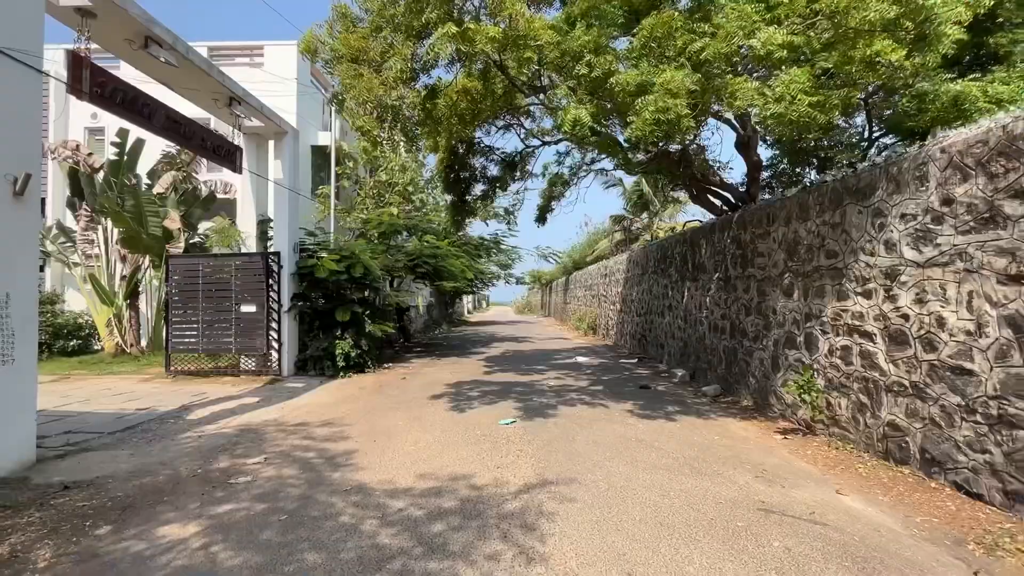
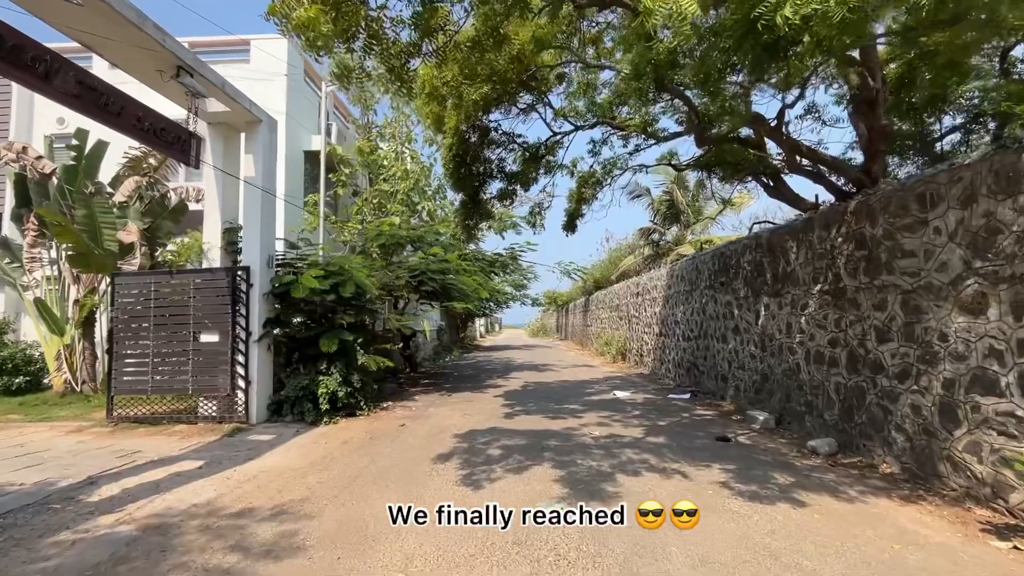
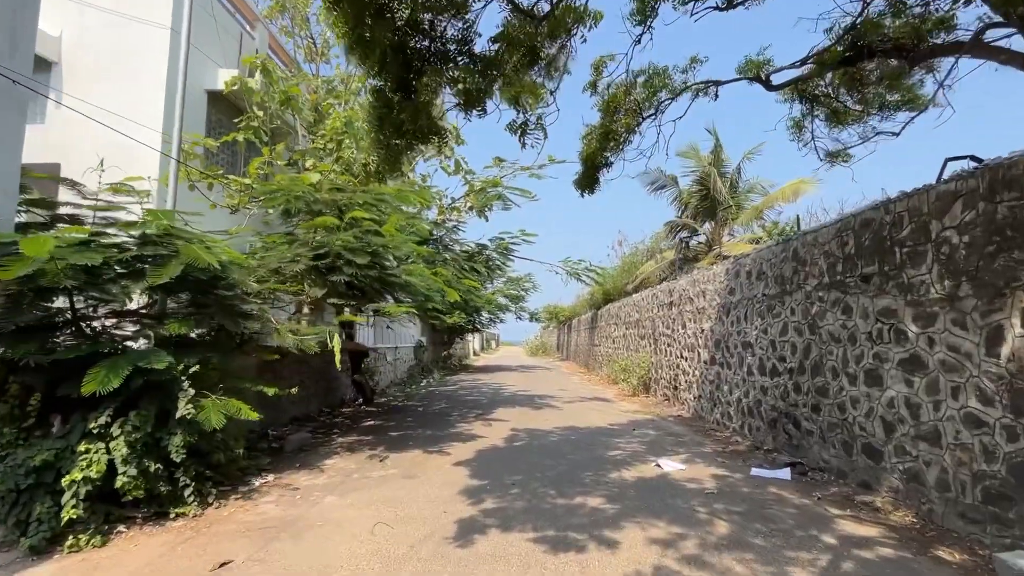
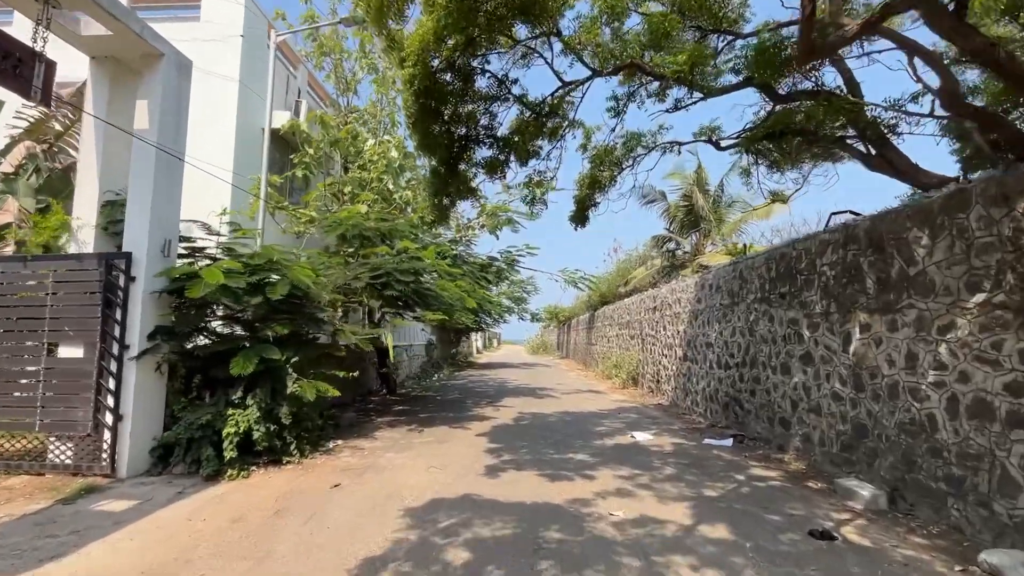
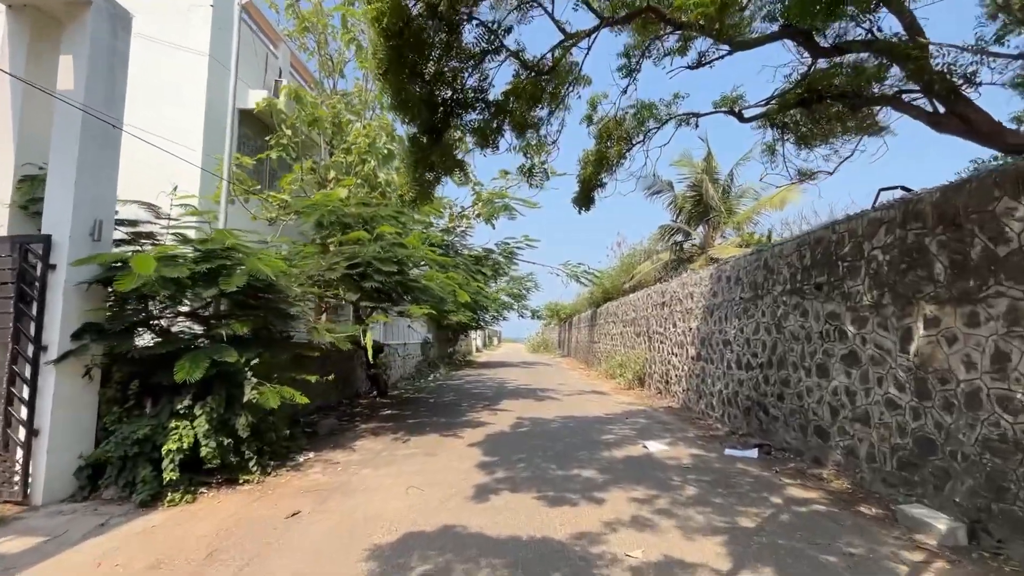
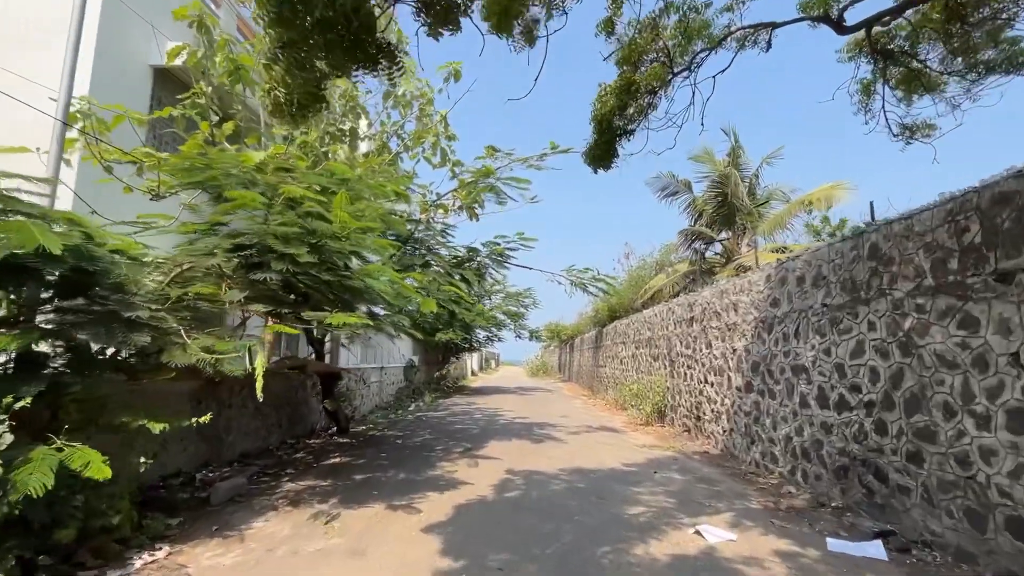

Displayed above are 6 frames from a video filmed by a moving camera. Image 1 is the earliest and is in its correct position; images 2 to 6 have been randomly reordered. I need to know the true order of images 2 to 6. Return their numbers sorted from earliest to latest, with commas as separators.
2, 4, 5, 3, 6
